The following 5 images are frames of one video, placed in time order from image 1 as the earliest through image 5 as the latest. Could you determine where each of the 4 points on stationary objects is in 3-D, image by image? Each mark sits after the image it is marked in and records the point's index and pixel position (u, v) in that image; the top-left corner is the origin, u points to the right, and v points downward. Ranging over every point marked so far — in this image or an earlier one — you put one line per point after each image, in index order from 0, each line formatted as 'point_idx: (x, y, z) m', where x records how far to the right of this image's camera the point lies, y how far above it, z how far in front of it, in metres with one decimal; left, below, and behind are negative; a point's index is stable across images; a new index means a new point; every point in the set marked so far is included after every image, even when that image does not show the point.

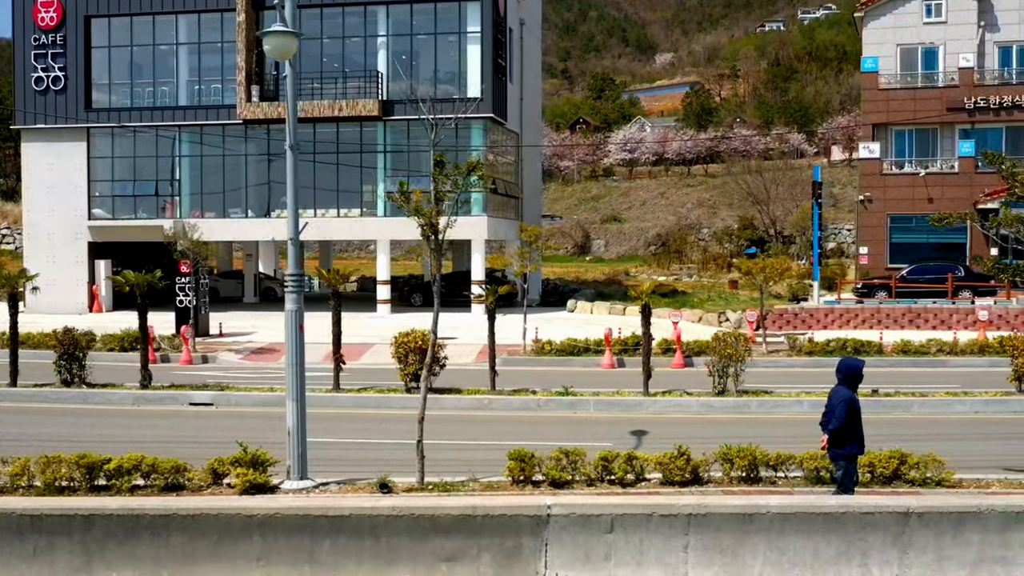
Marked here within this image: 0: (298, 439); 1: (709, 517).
0: (-2.4, -1.7, +12.3) m
1: (+1.7, -2.0, +9.3) m
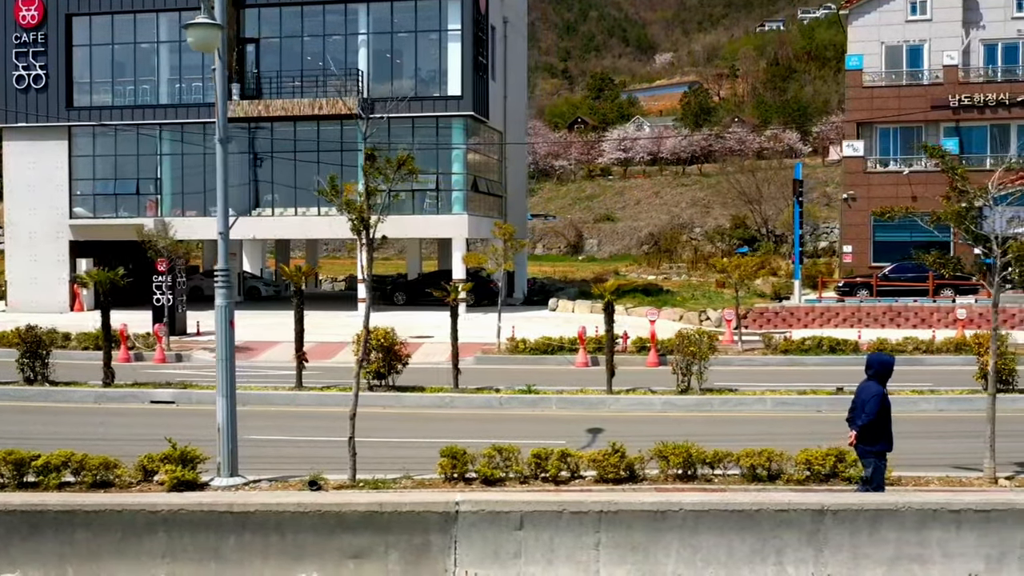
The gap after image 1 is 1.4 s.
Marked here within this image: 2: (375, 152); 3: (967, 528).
0: (-3.2, -1.7, +12.2) m
1: (+0.9, -1.9, +9.2) m
2: (-1.5, +1.5, +12.1) m
3: (+3.9, -2.0, +9.1) m
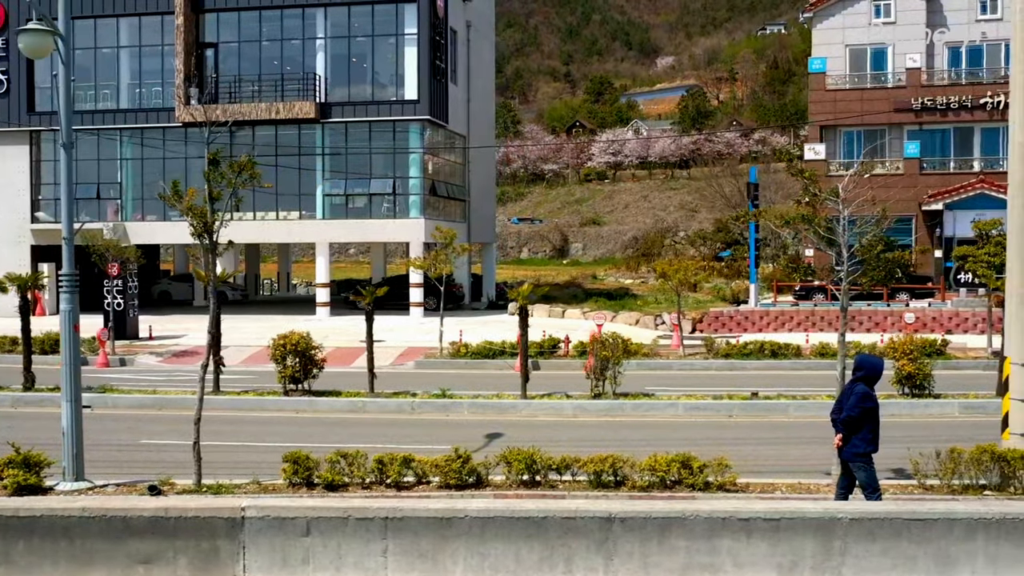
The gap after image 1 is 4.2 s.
0: (-5.0, -1.7, +12.2) m
1: (-0.9, -2.0, +9.1) m
2: (-3.3, +1.5, +12.1) m
3: (+2.1, -2.1, +9.0) m
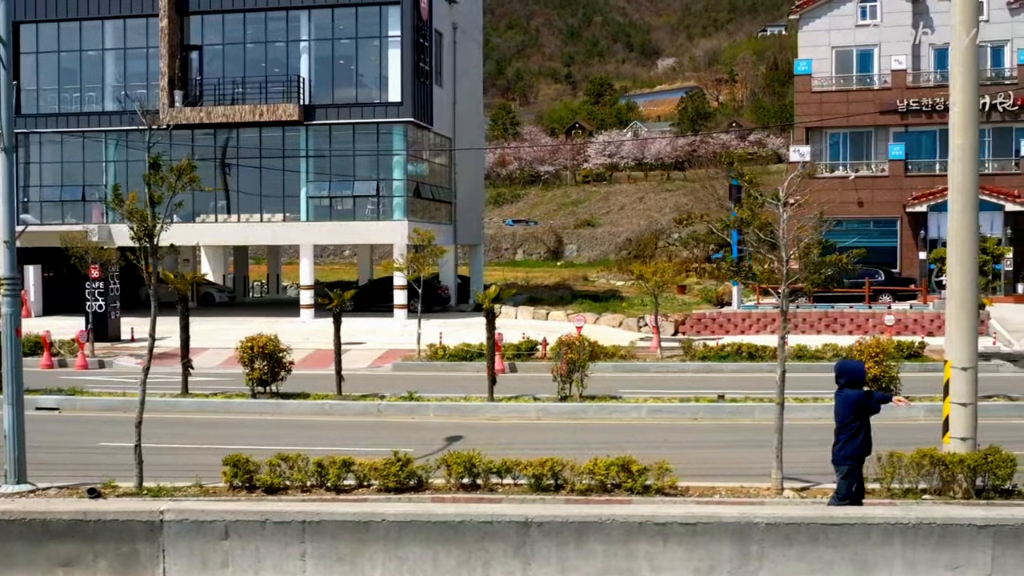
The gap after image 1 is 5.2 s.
0: (-5.6, -1.7, +12.2) m
1: (-1.6, -2.0, +9.1) m
2: (-4.0, +1.5, +12.2) m
3: (+1.4, -2.1, +9.0) m
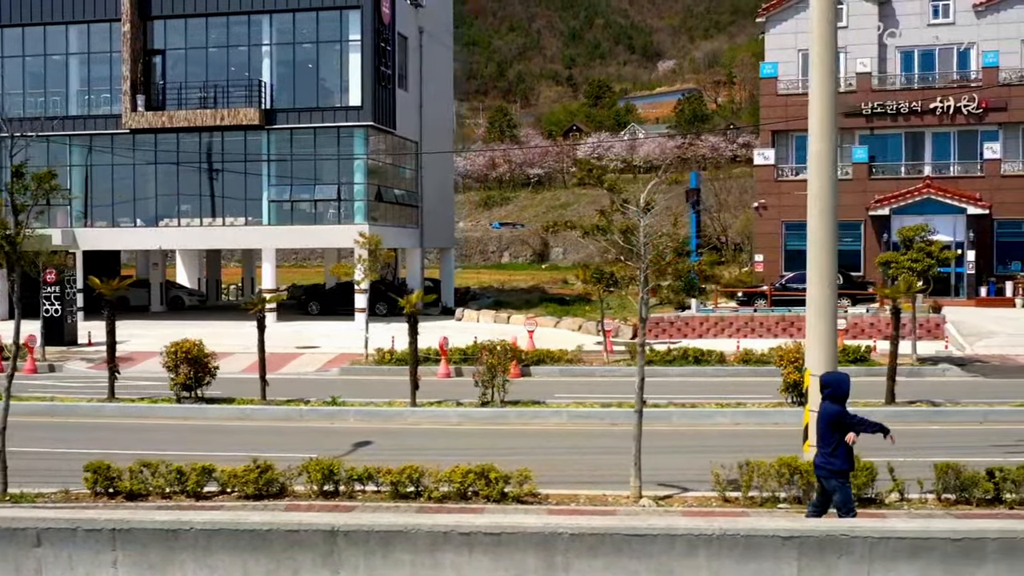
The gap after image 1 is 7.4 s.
0: (-7.2, -1.8, +12.3) m
1: (-3.2, -2.1, +9.1) m
2: (-5.6, +1.4, +12.2) m
3: (-0.3, -2.2, +9.0) m
